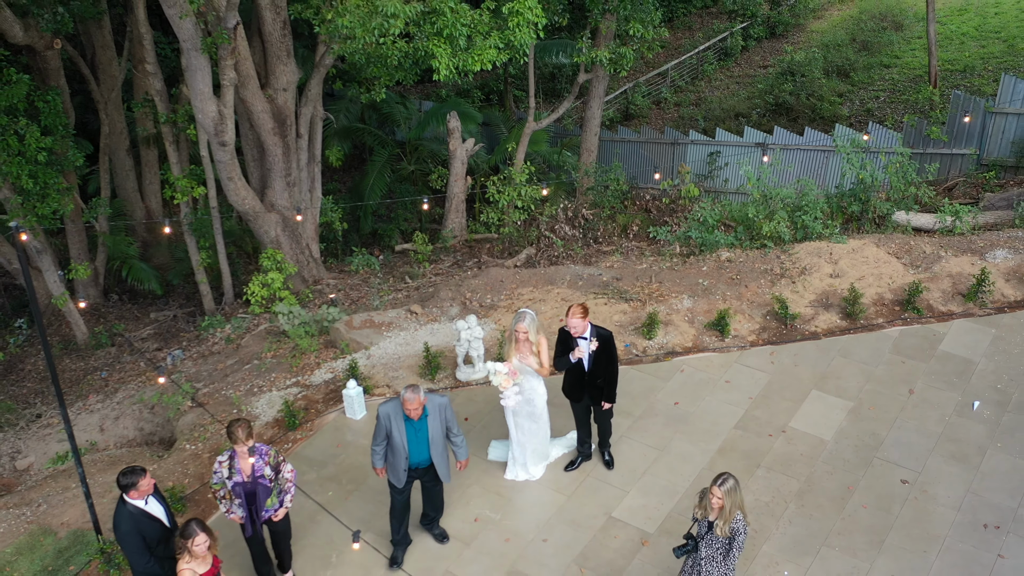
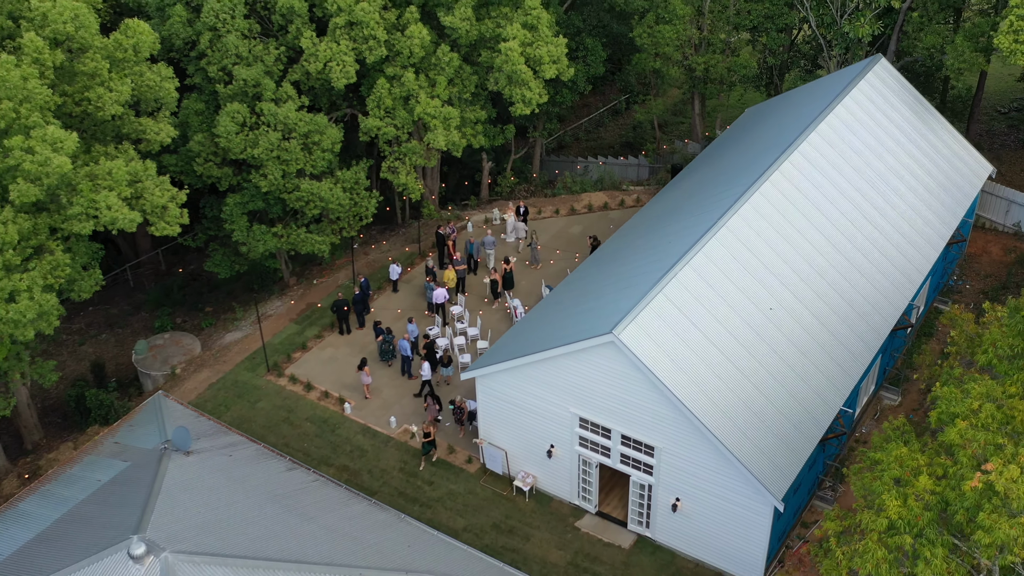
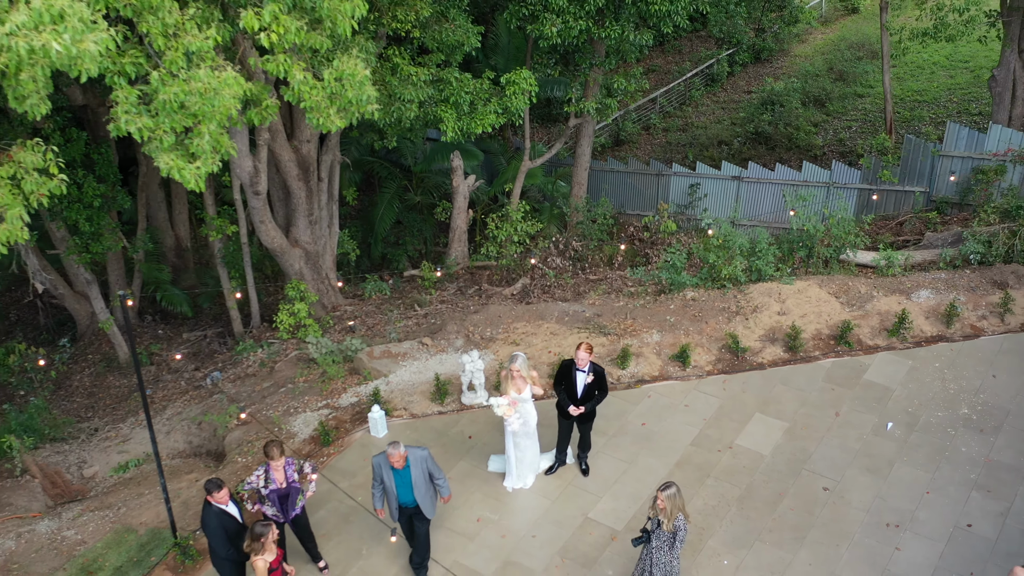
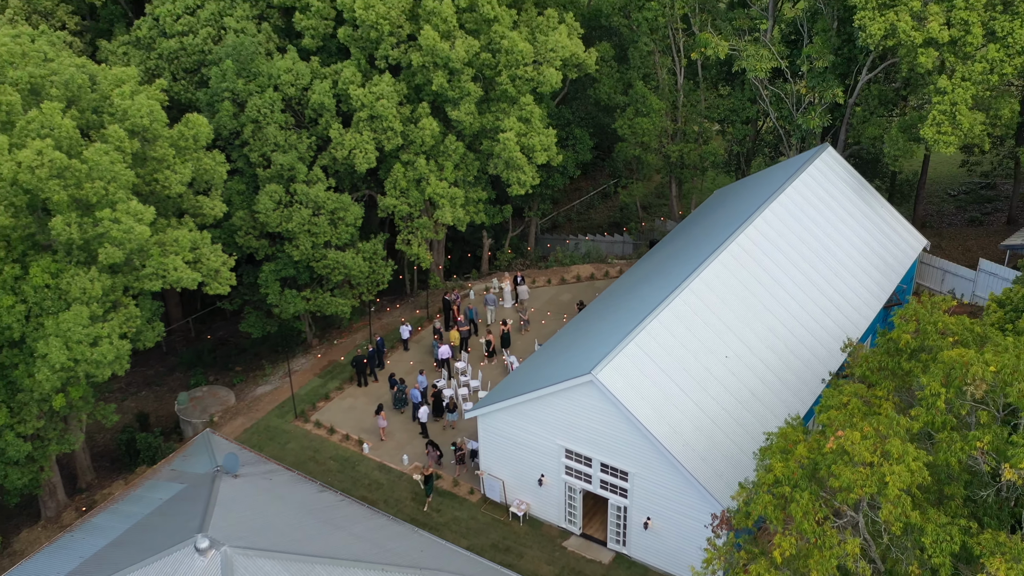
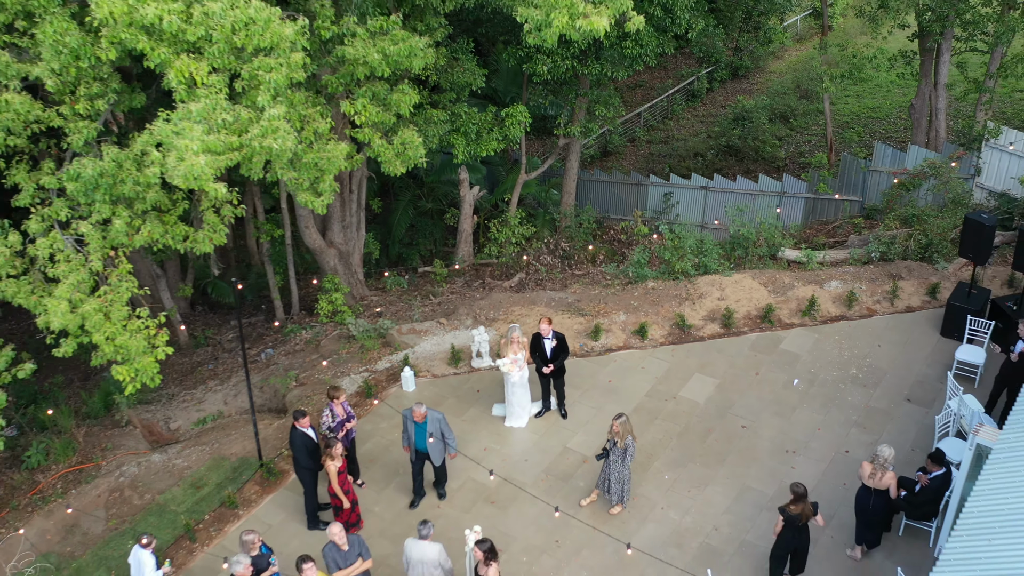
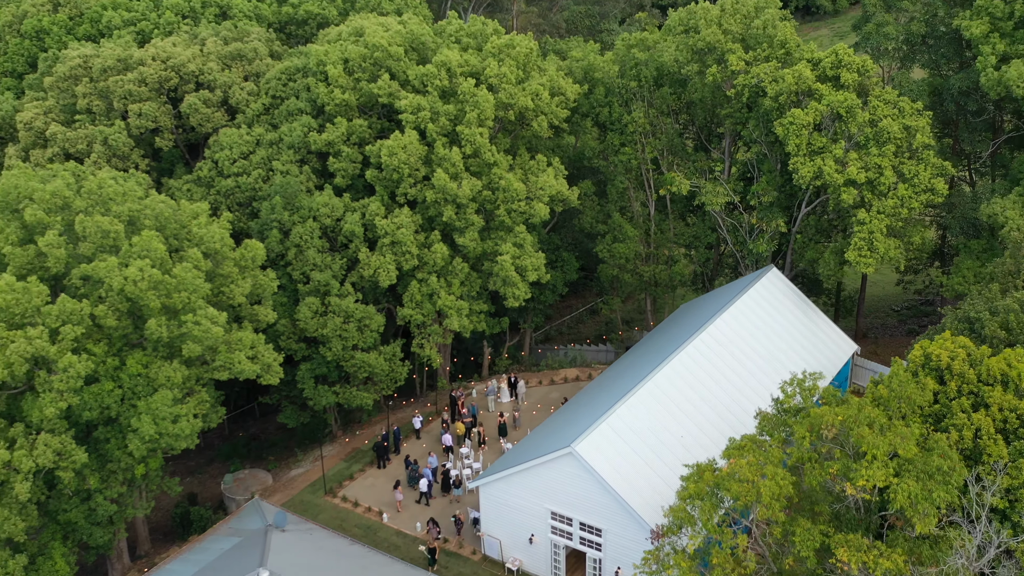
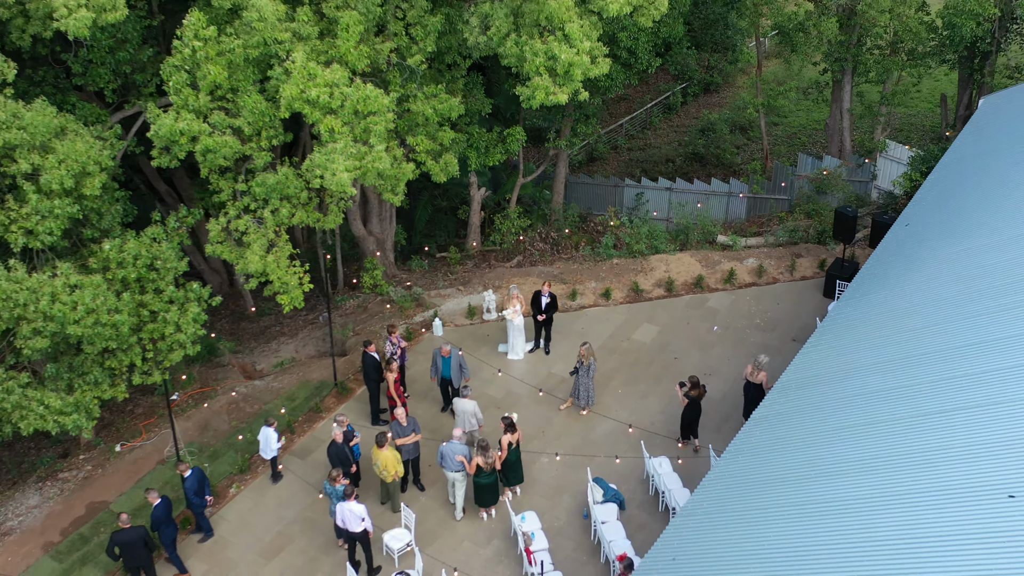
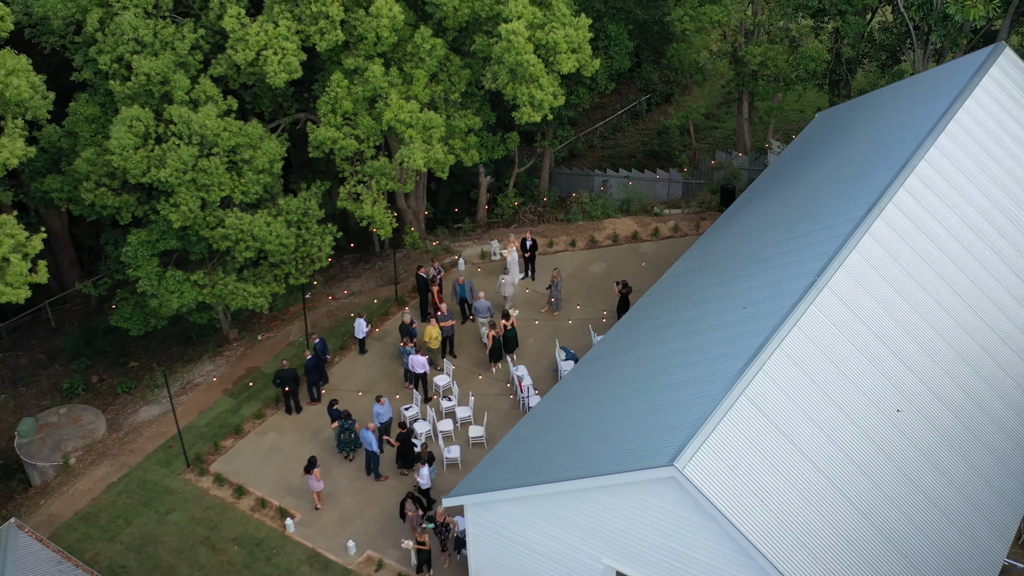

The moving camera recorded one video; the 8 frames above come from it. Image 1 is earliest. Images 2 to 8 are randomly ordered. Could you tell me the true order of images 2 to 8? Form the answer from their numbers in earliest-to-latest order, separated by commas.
3, 5, 7, 8, 2, 4, 6
